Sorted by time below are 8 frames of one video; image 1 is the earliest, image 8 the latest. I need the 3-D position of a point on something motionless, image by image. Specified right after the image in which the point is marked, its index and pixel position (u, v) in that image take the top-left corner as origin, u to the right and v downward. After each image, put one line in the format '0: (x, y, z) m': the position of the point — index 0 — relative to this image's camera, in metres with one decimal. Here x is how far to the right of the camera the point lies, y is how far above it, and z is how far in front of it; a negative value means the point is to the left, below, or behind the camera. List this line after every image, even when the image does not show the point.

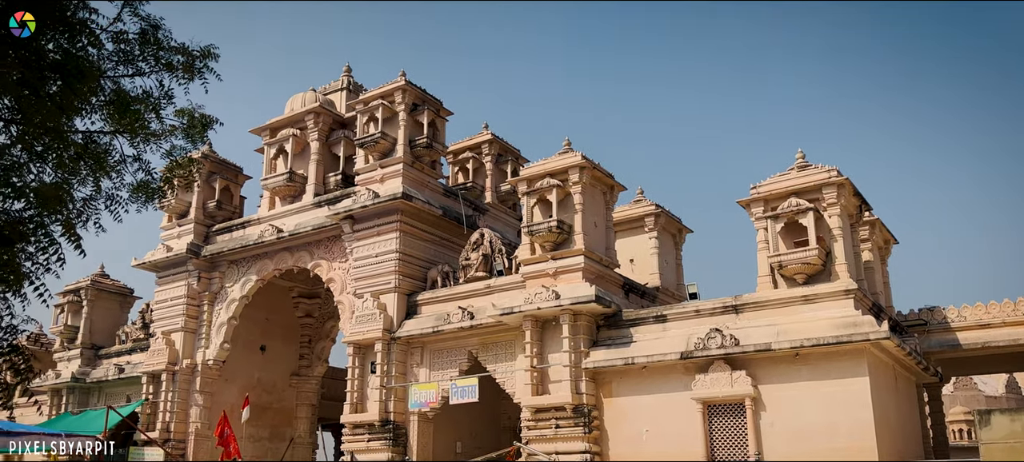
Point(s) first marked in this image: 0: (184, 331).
0: (-7.1, -2.2, +18.1) m
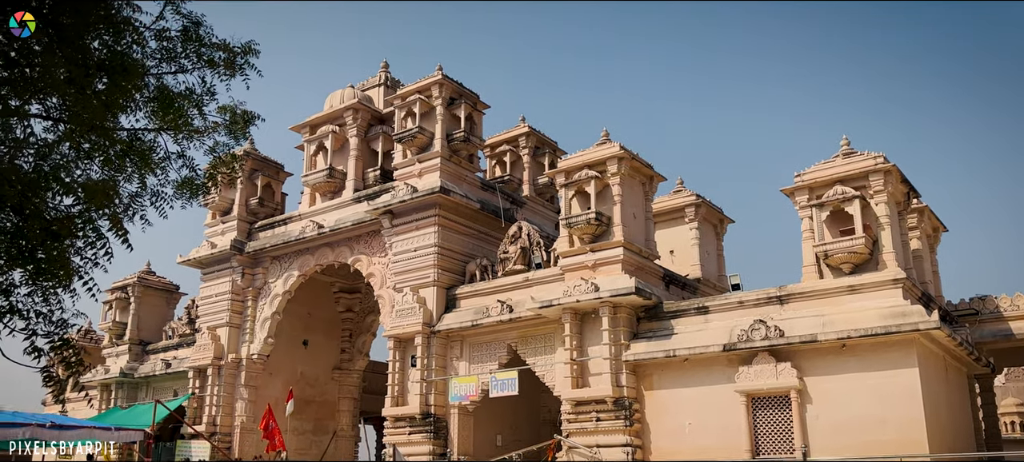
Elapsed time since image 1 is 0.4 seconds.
0: (-6.2, -2.1, +18.4) m
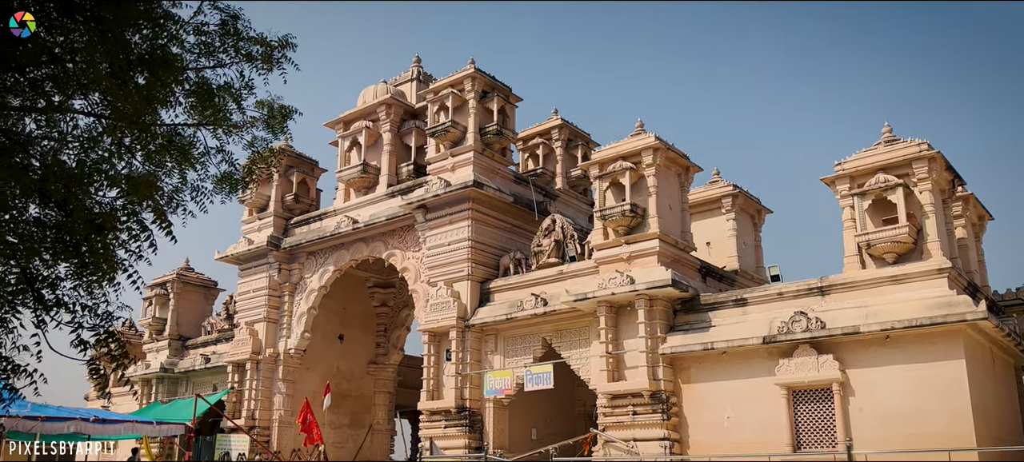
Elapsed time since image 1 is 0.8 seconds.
0: (-5.5, -2.0, +18.6) m
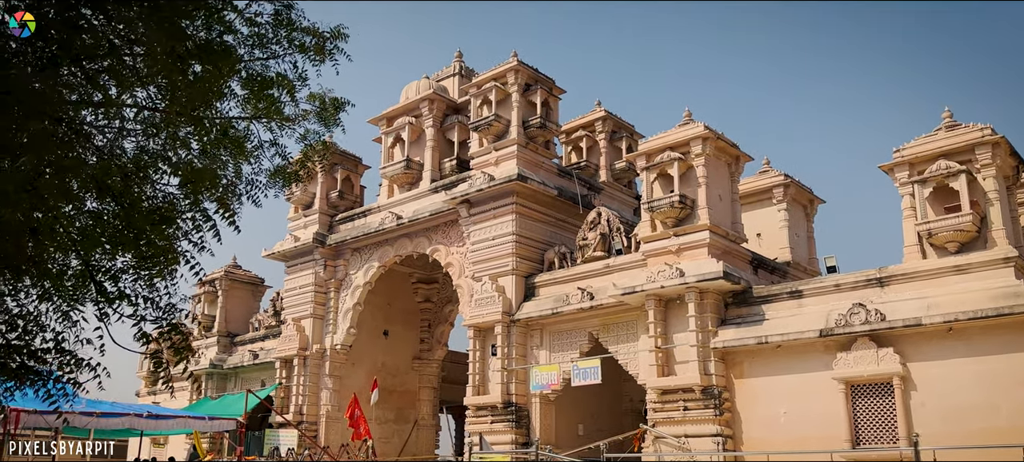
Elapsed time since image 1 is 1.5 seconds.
0: (-4.5, -1.9, +18.7) m
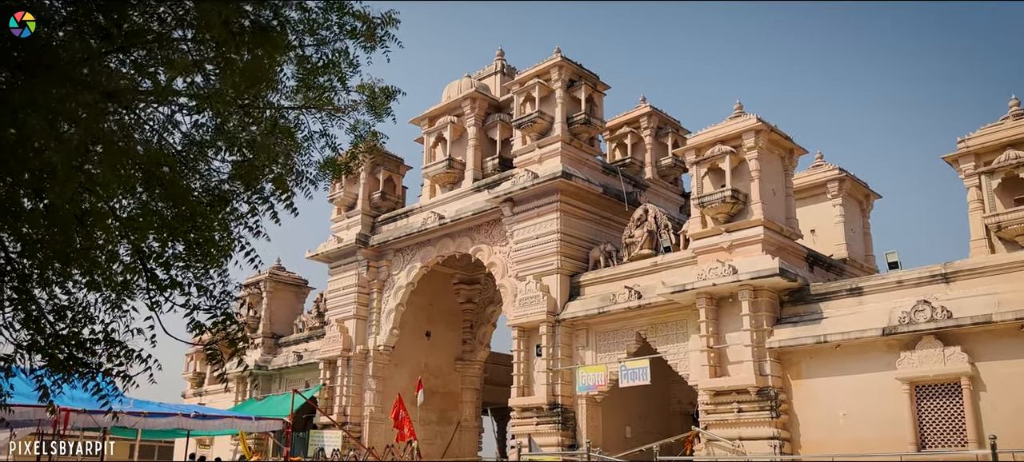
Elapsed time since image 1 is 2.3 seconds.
0: (-3.5, -2.0, +18.6) m
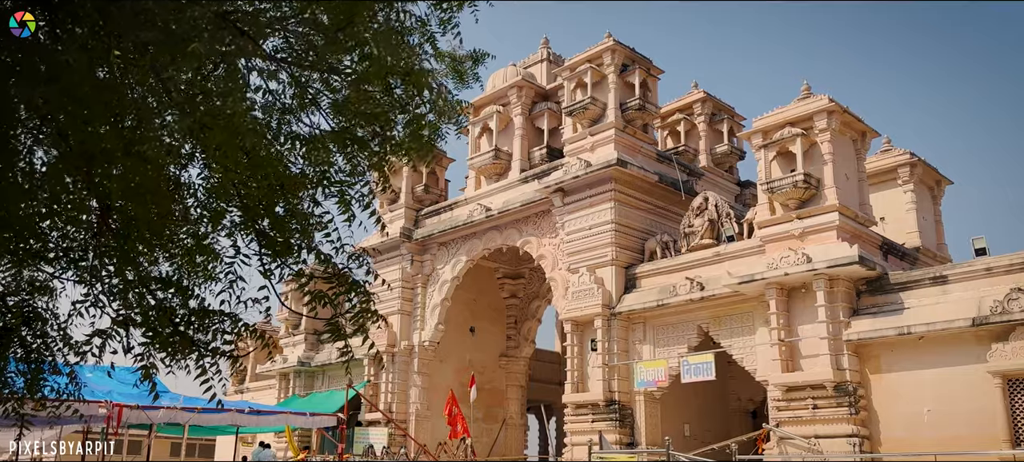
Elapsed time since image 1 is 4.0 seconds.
0: (-2.5, -1.8, +18.2) m
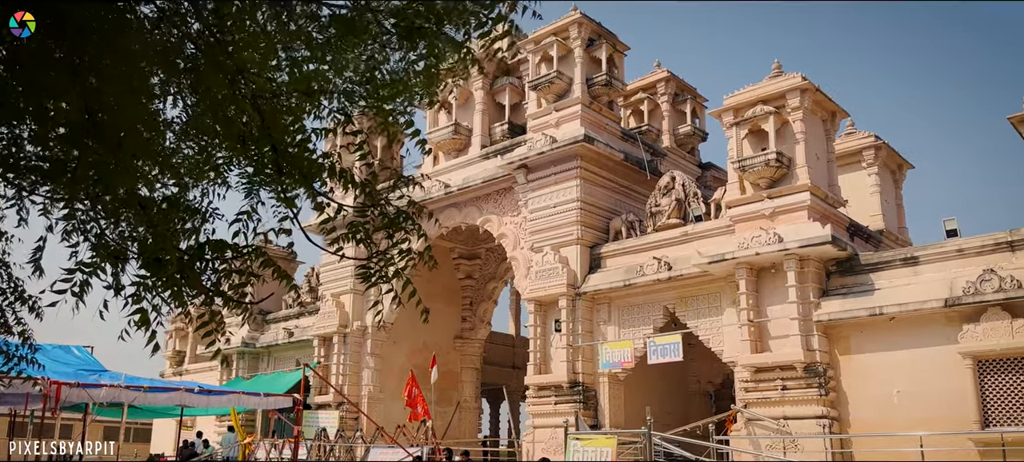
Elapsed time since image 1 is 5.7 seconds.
0: (-3.4, -1.3, +17.6) m
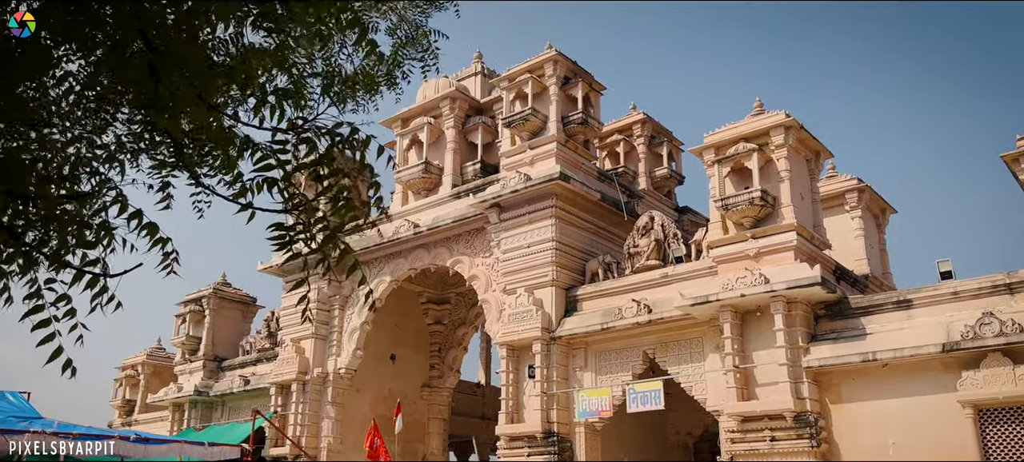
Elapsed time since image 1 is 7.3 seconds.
0: (-4.0, -2.1, +16.7) m
